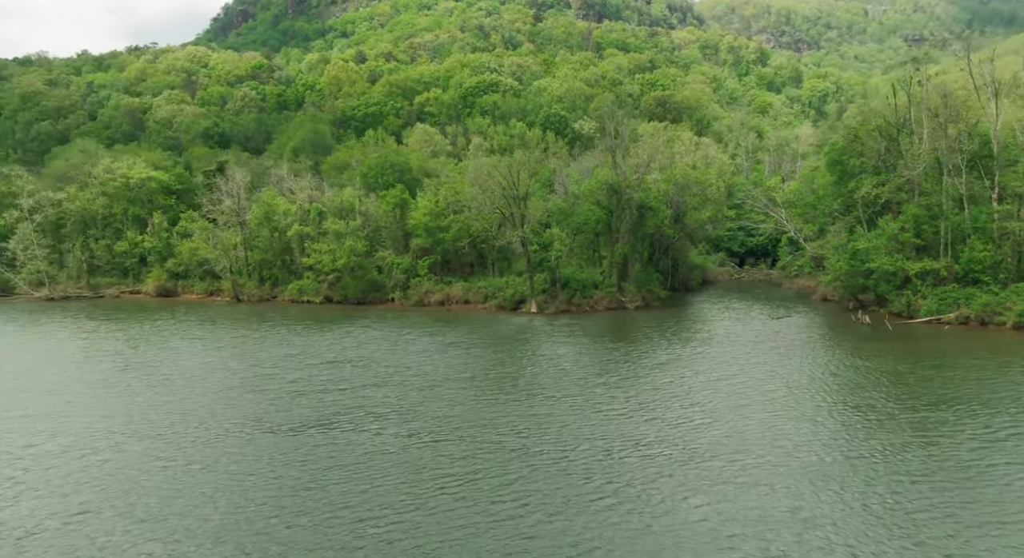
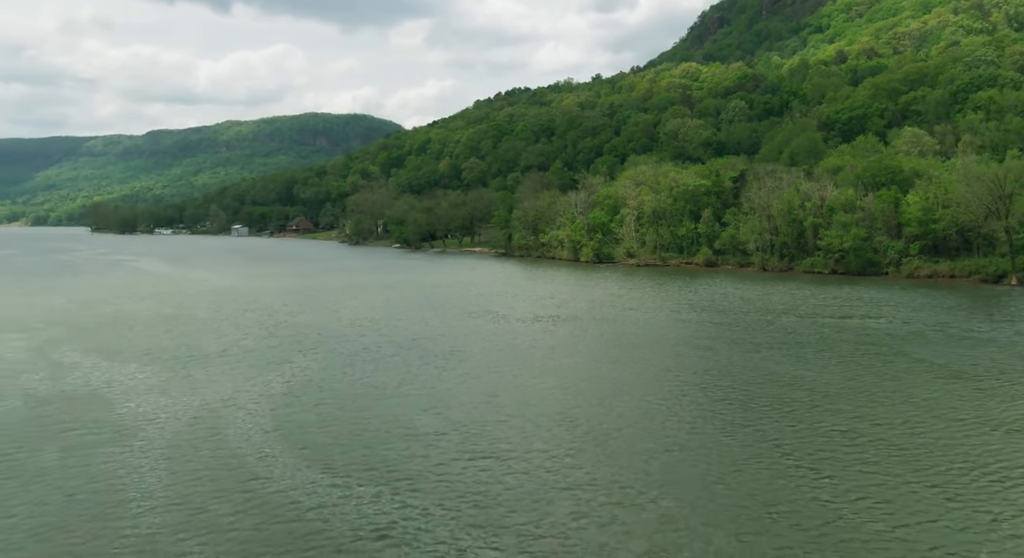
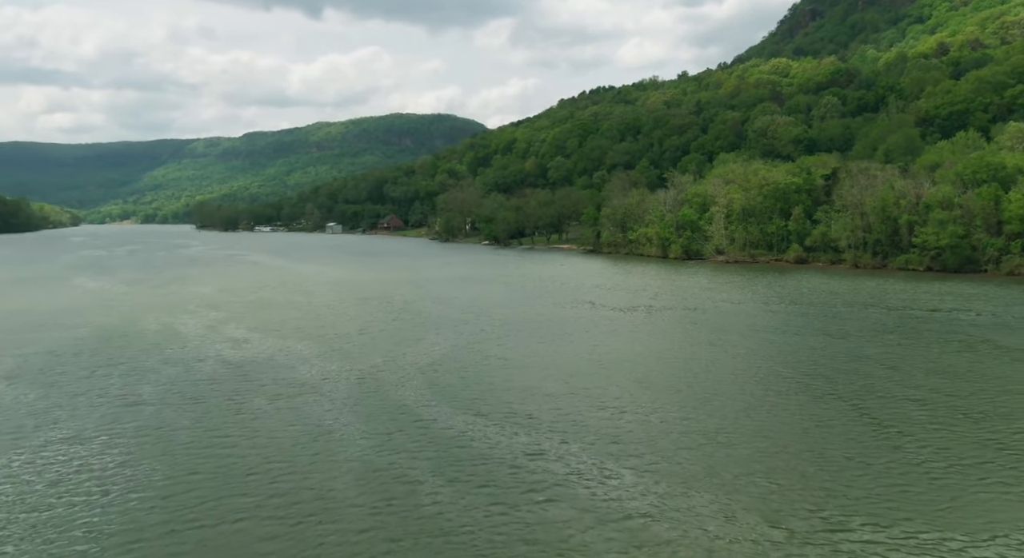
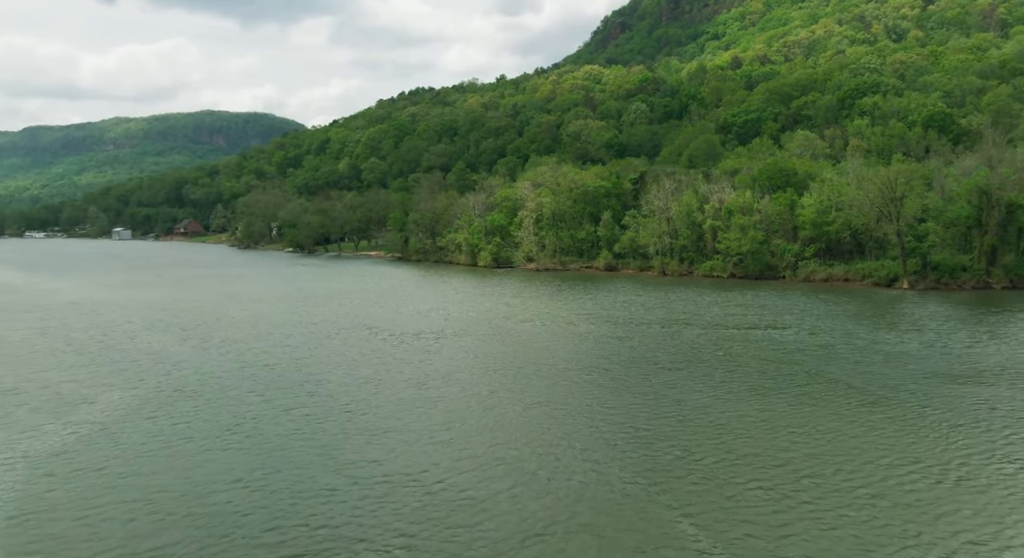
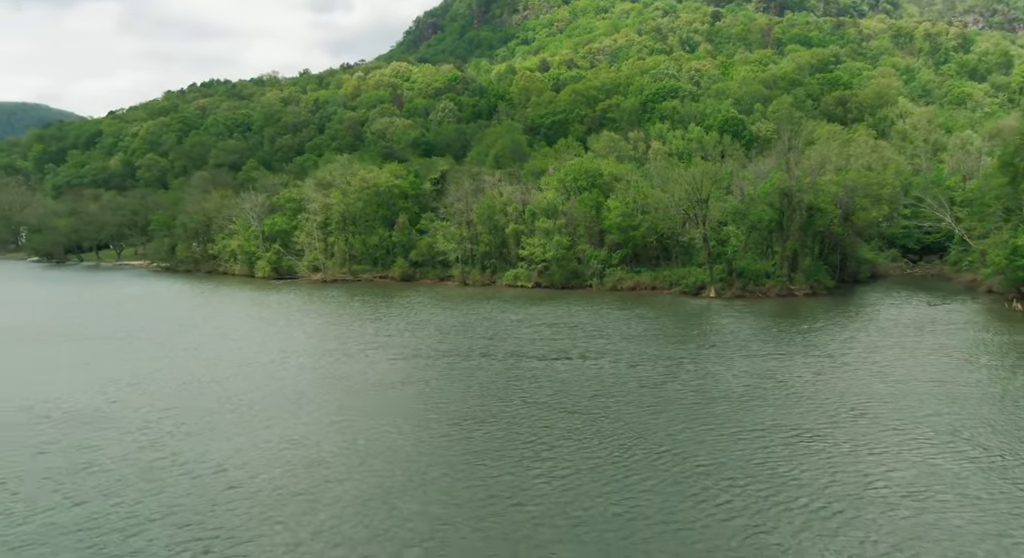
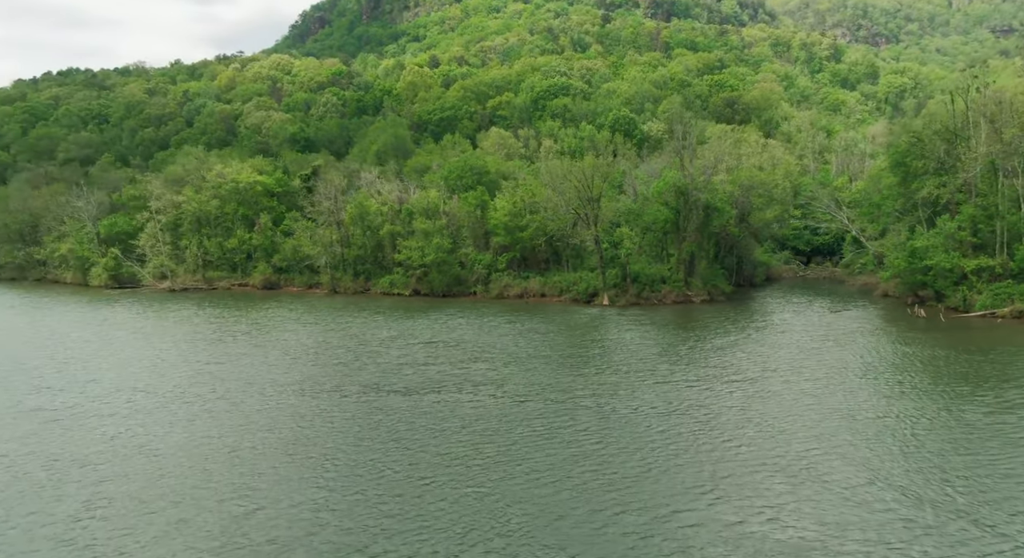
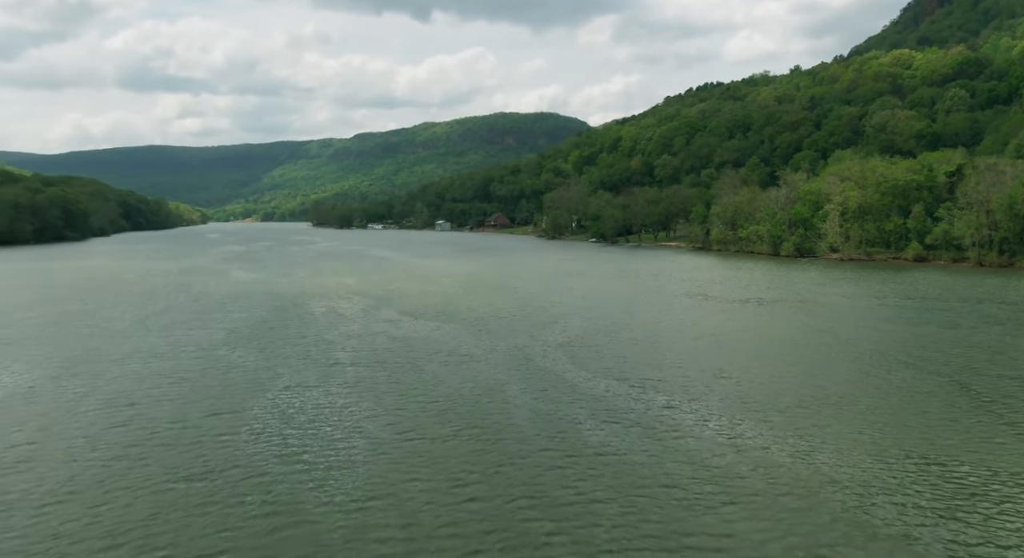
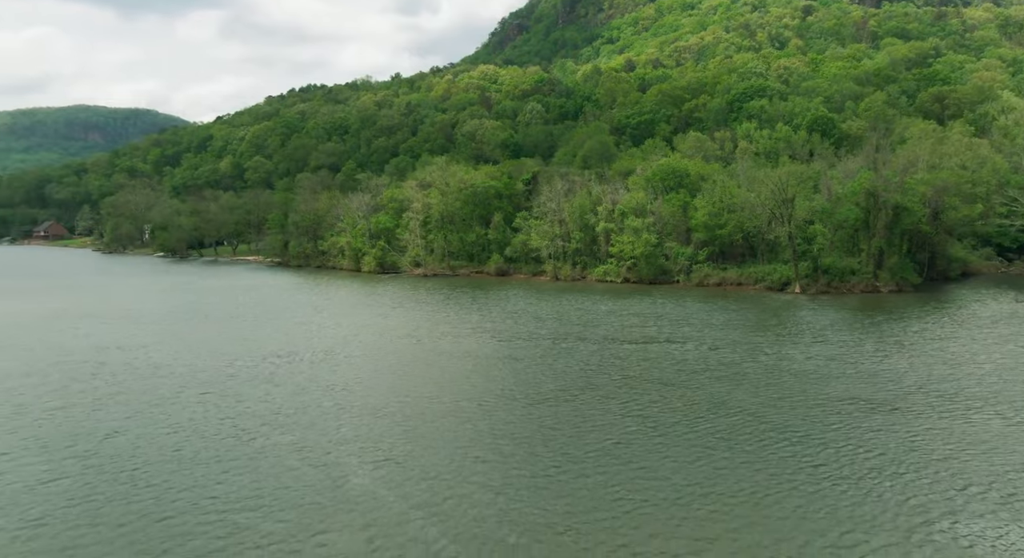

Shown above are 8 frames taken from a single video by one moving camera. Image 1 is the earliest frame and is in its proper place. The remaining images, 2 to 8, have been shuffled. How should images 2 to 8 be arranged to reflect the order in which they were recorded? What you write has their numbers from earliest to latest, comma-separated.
6, 5, 8, 4, 2, 3, 7
